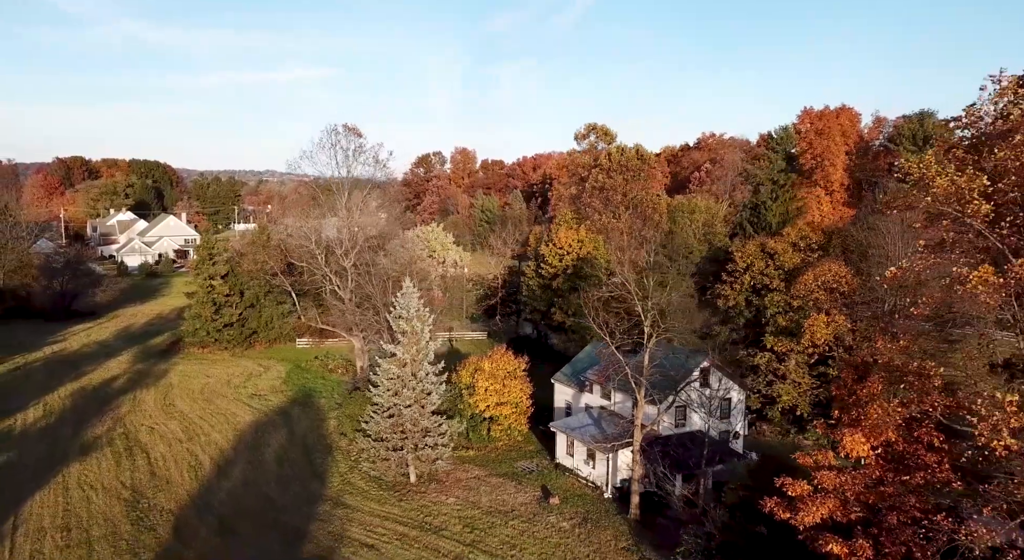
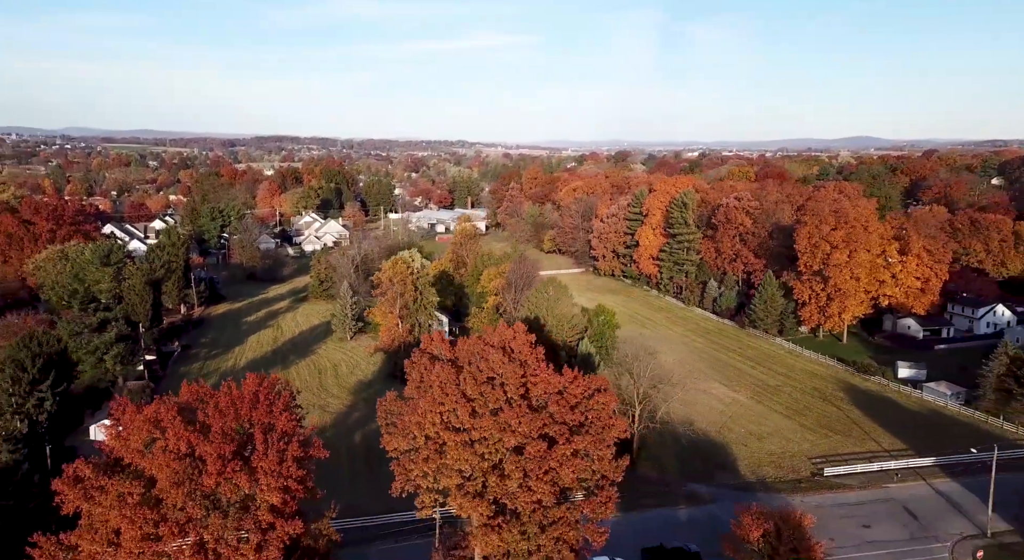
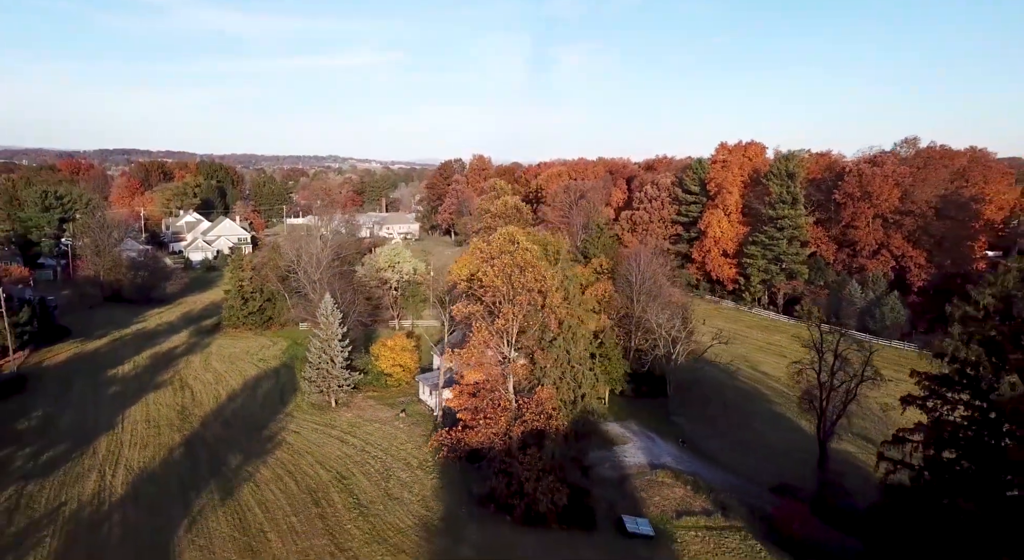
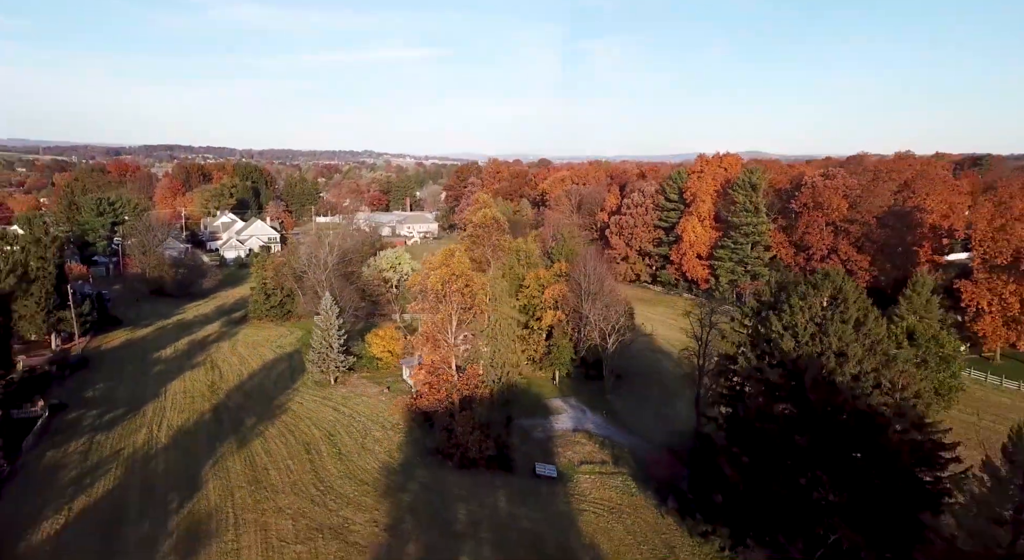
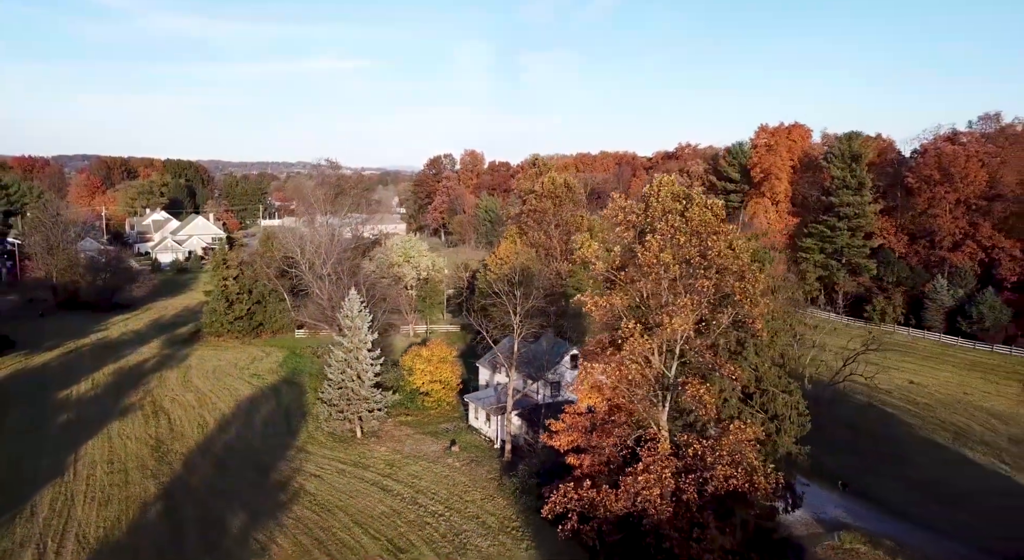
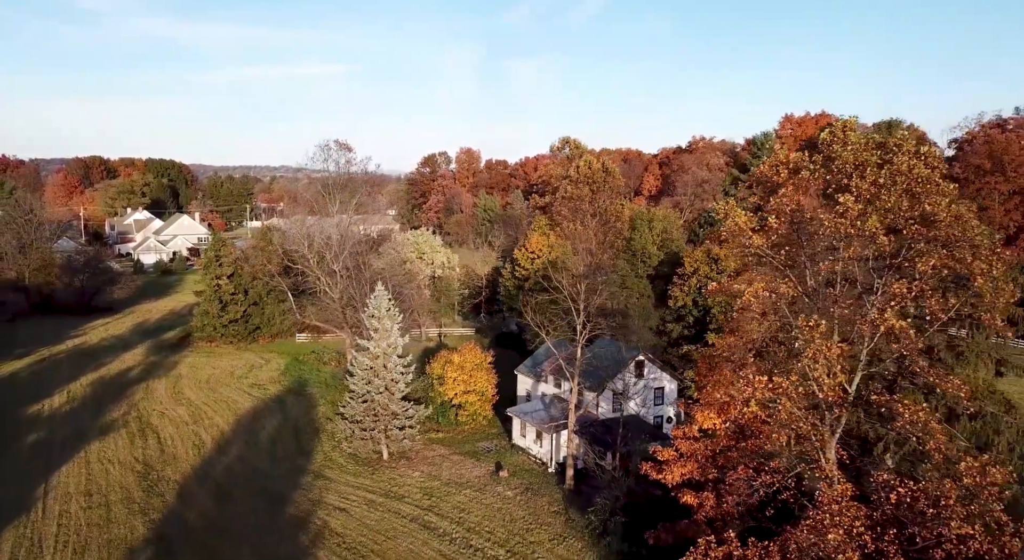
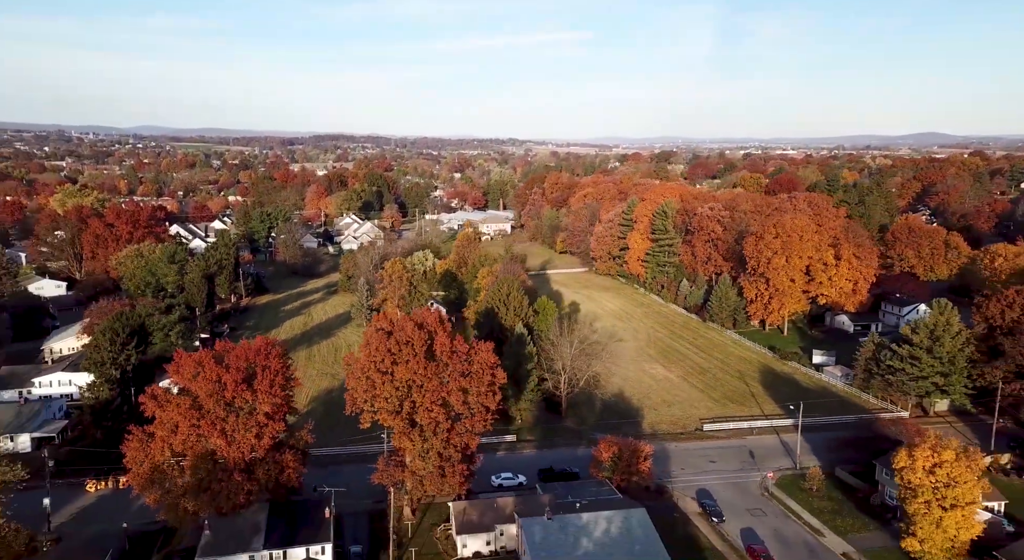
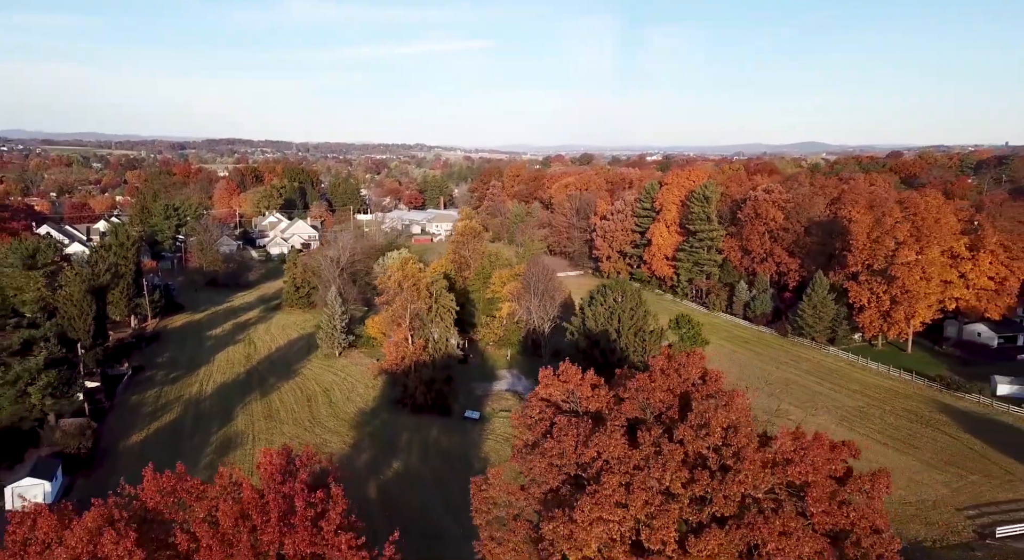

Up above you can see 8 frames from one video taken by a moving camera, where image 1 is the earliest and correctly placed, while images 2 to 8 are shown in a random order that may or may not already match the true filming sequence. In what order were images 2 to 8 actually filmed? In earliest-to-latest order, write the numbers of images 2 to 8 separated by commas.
6, 5, 3, 4, 8, 2, 7
